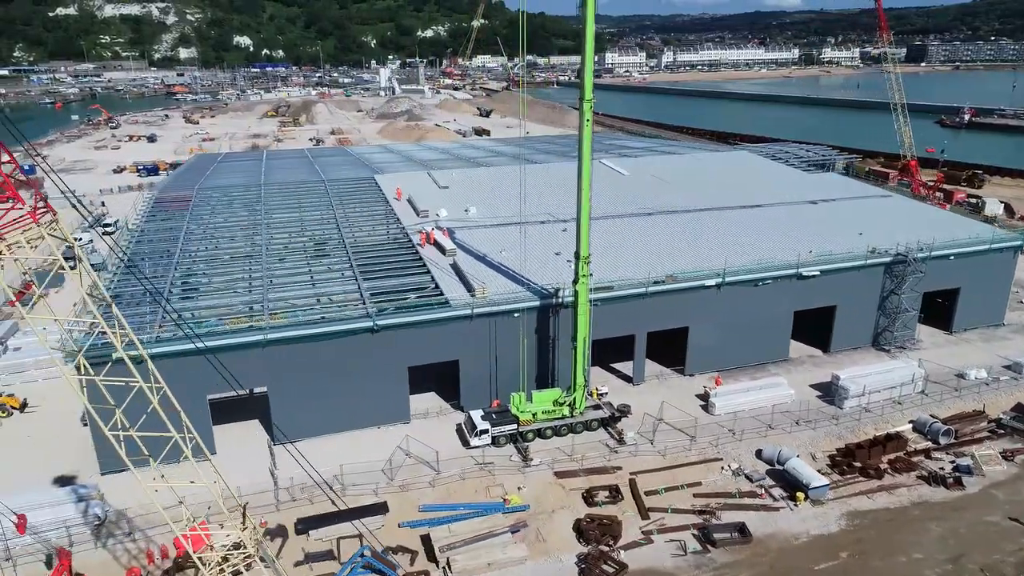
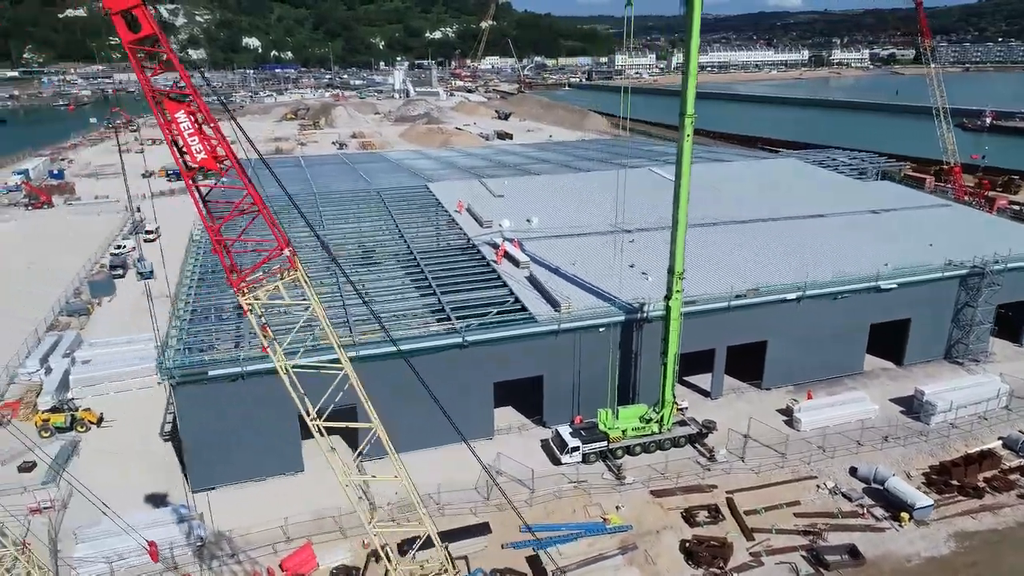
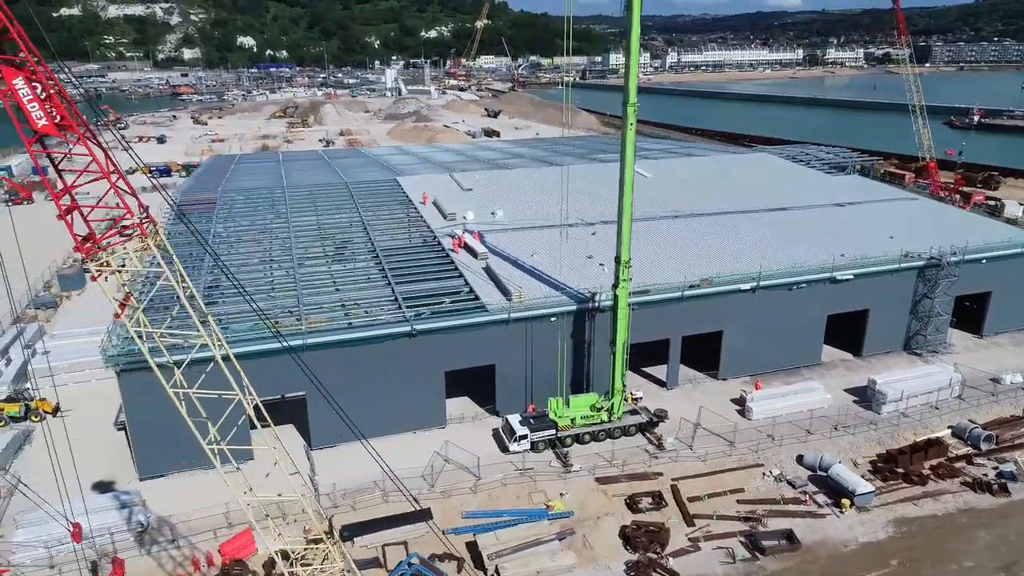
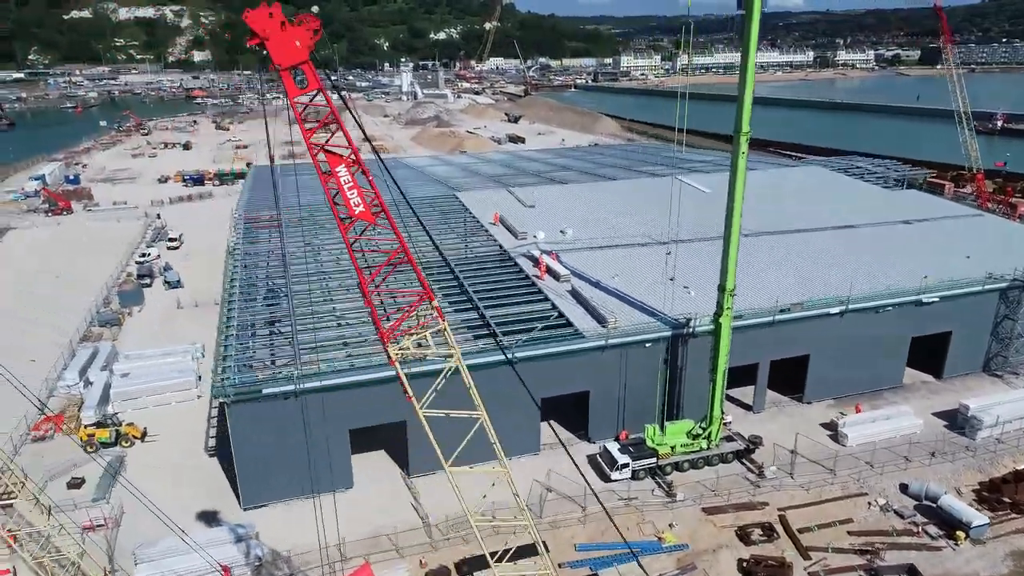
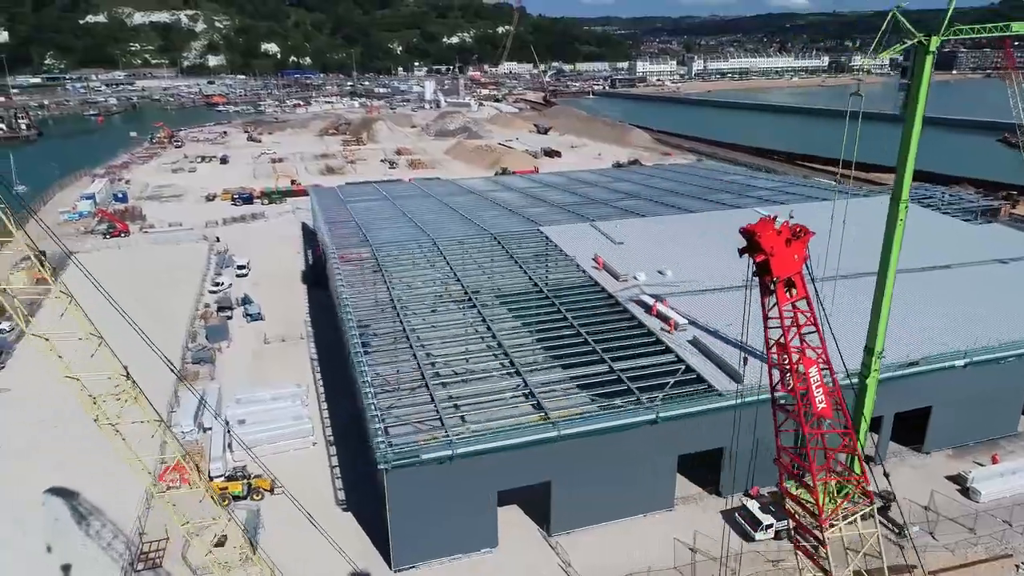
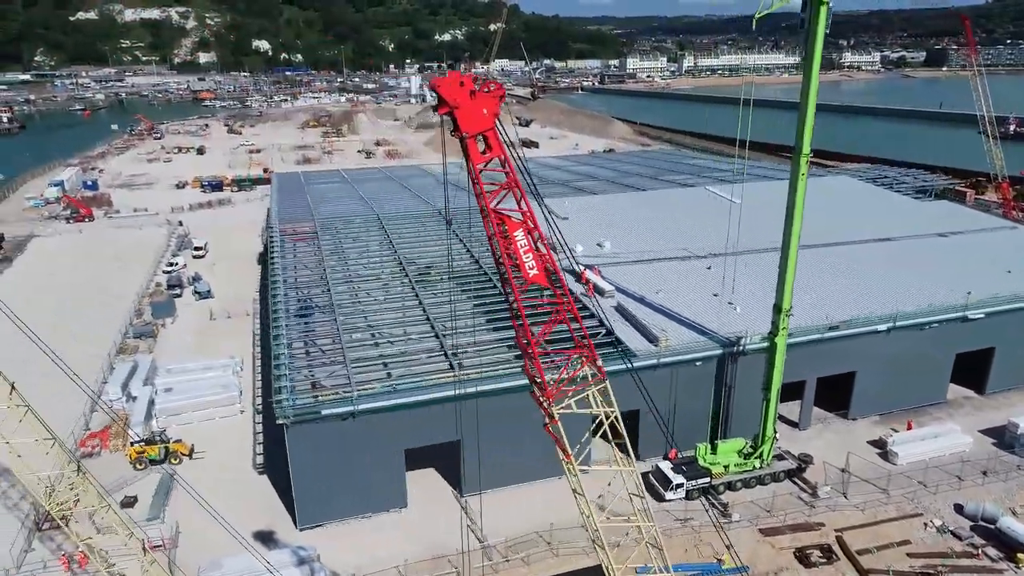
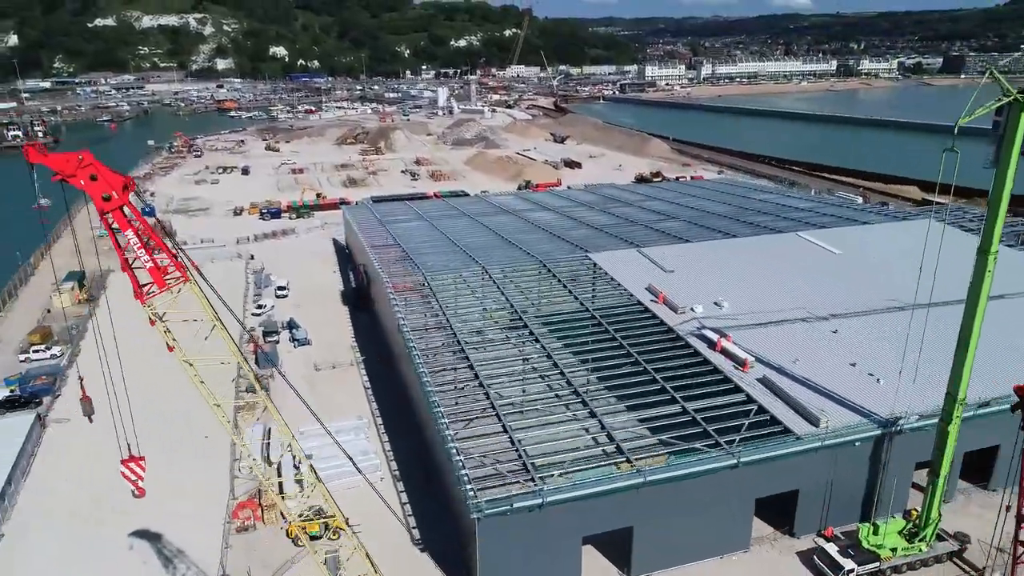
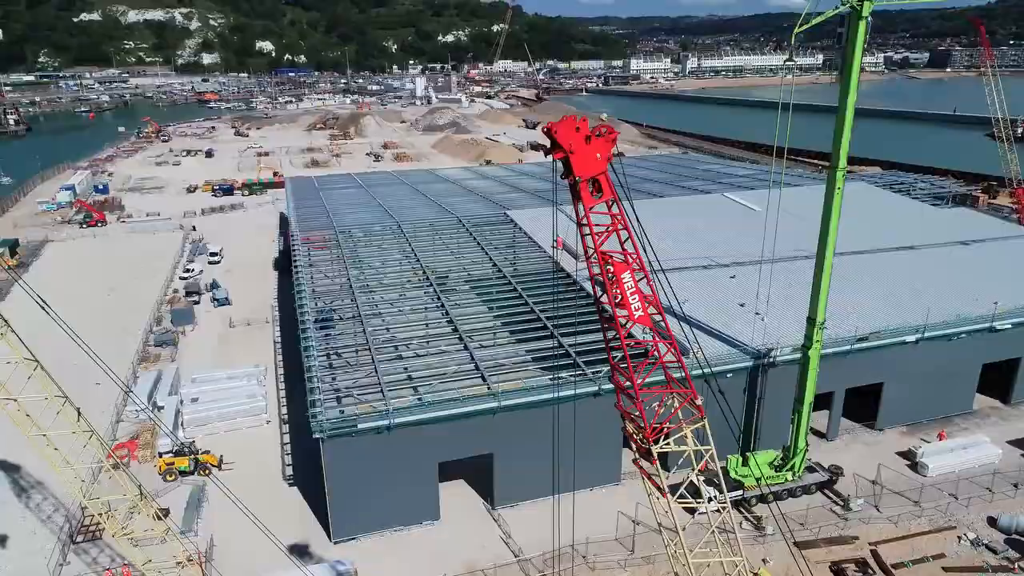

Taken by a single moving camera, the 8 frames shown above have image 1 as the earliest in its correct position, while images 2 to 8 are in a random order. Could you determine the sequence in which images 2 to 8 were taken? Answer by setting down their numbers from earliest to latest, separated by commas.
3, 2, 4, 6, 8, 5, 7
